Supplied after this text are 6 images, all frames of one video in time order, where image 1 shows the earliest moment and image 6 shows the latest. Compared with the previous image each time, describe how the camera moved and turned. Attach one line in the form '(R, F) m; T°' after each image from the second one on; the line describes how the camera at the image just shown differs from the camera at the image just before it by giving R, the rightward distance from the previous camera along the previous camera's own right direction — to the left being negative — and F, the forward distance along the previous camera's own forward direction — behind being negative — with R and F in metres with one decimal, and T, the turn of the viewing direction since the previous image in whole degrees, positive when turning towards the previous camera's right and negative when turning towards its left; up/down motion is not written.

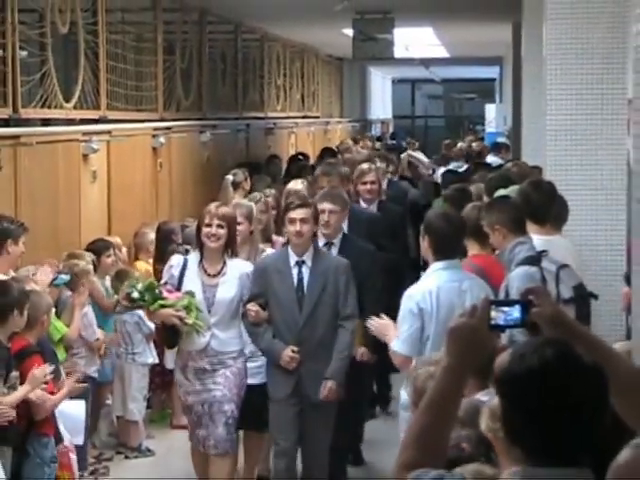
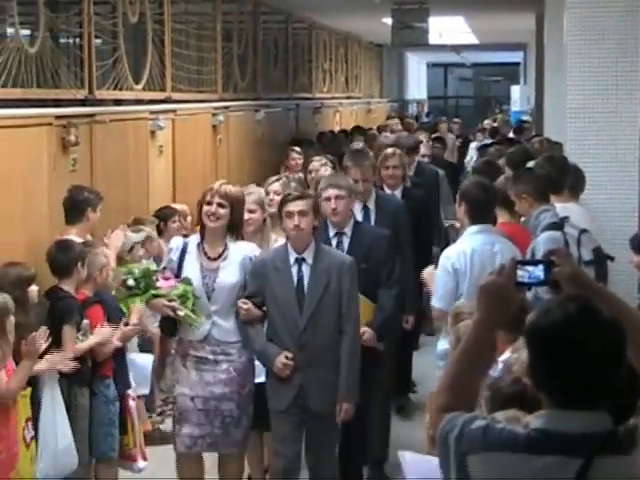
(-0.1, -0.4) m; -1°
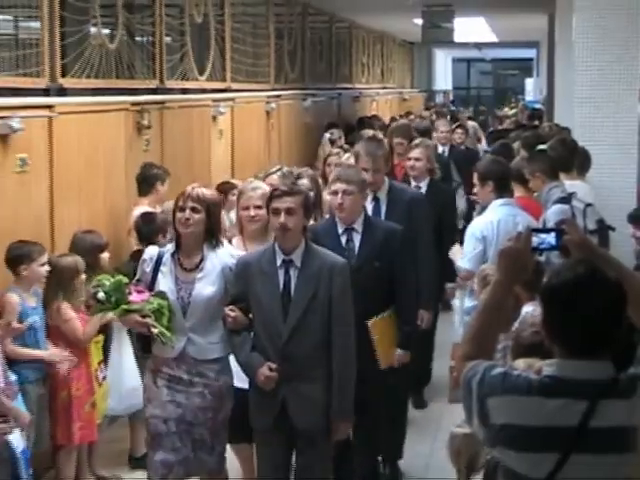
(-0.1, -0.6) m; 0°
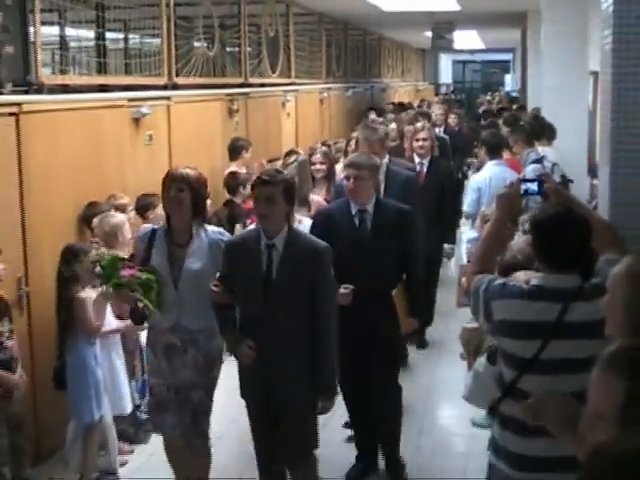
(-0.3, -1.9) m; +1°
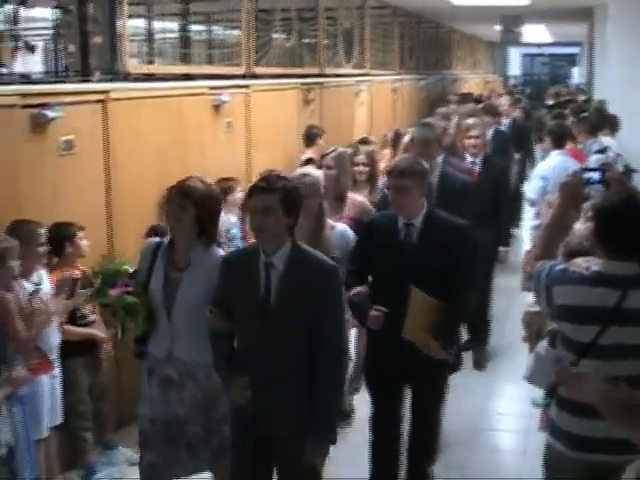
(+0.1, -0.3) m; -4°
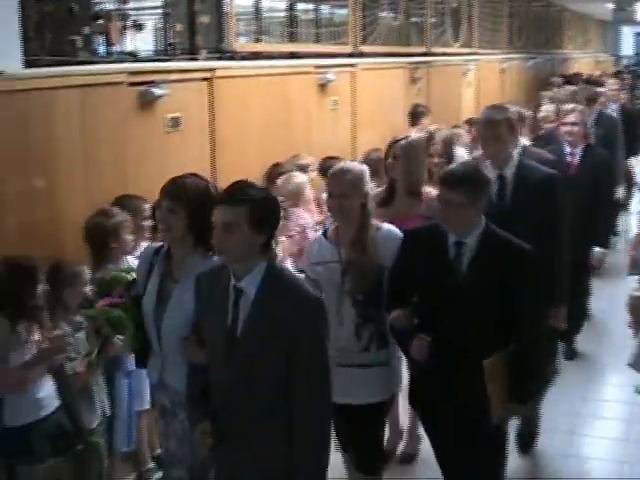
(+0.2, 0.0) m; -6°
